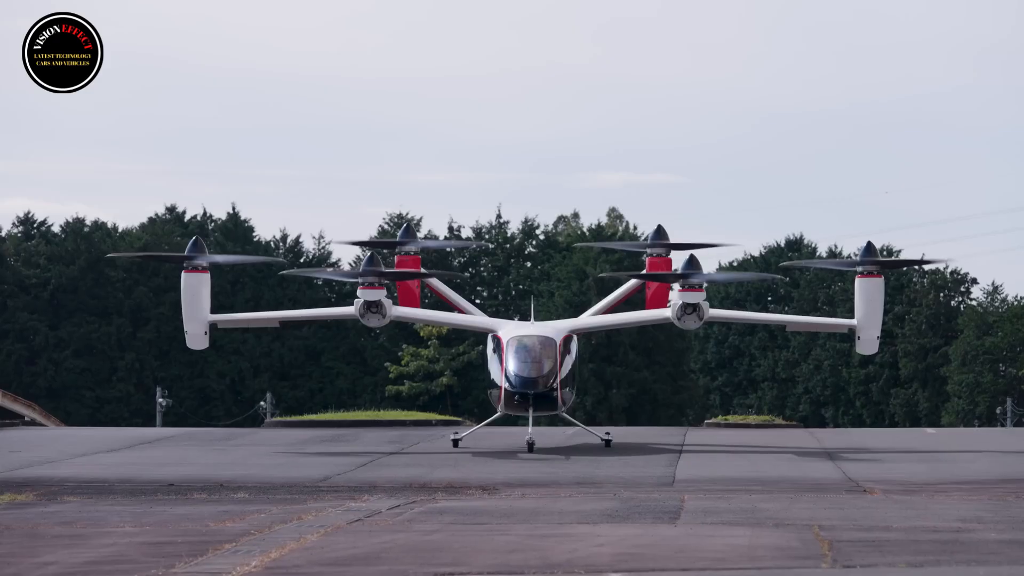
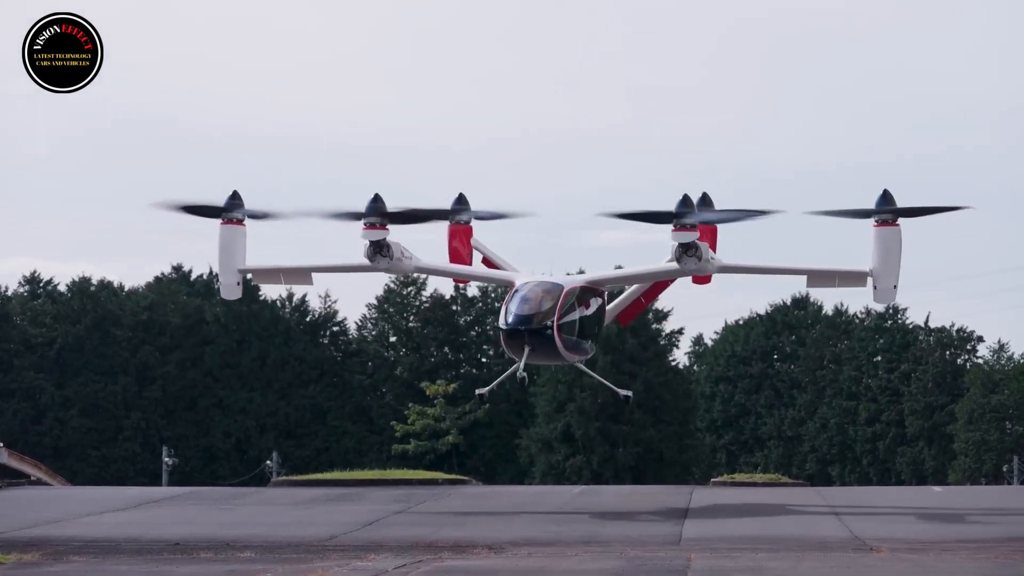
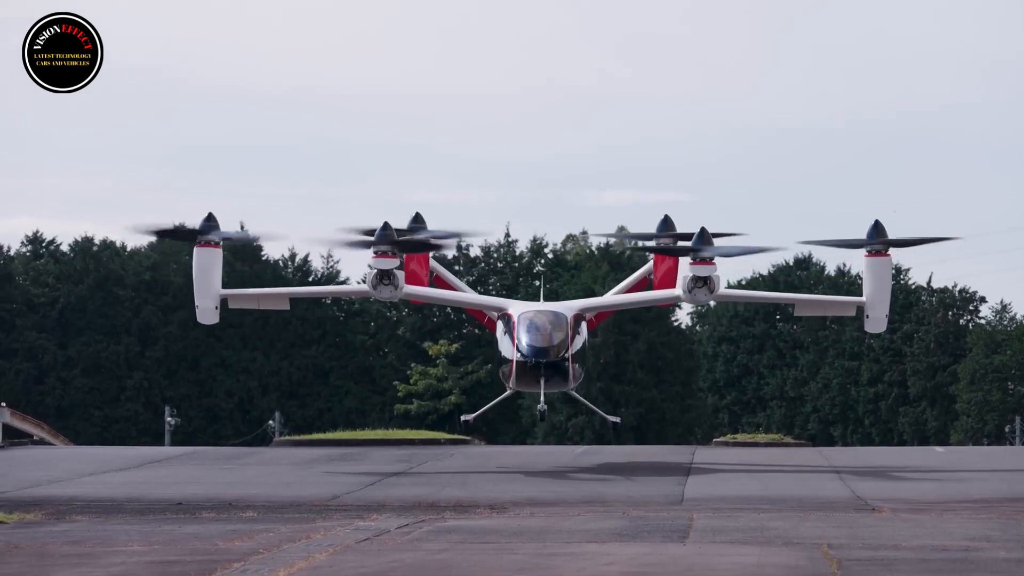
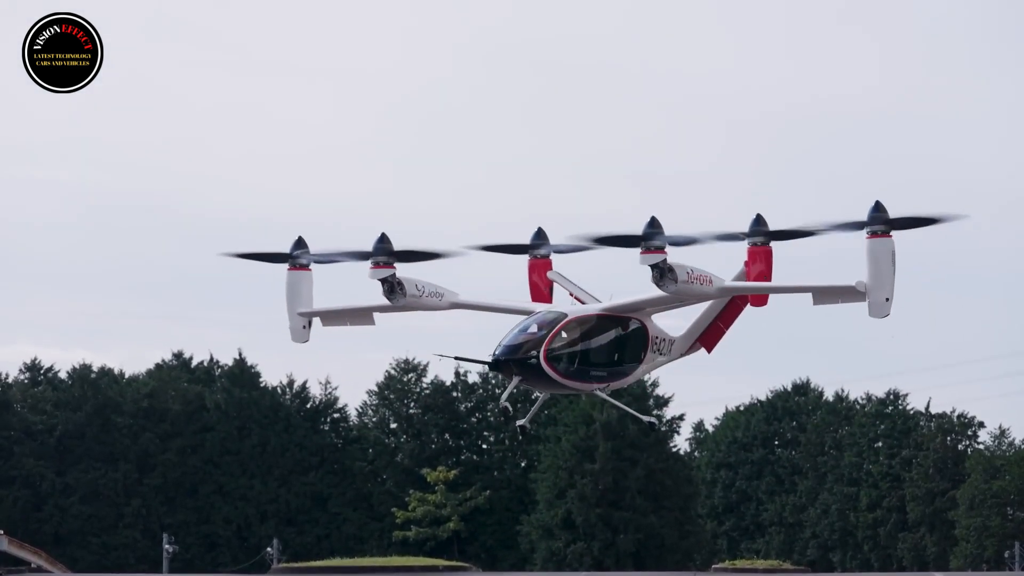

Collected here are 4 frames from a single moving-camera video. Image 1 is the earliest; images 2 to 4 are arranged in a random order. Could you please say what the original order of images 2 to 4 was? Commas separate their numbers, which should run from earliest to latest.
3, 2, 4
